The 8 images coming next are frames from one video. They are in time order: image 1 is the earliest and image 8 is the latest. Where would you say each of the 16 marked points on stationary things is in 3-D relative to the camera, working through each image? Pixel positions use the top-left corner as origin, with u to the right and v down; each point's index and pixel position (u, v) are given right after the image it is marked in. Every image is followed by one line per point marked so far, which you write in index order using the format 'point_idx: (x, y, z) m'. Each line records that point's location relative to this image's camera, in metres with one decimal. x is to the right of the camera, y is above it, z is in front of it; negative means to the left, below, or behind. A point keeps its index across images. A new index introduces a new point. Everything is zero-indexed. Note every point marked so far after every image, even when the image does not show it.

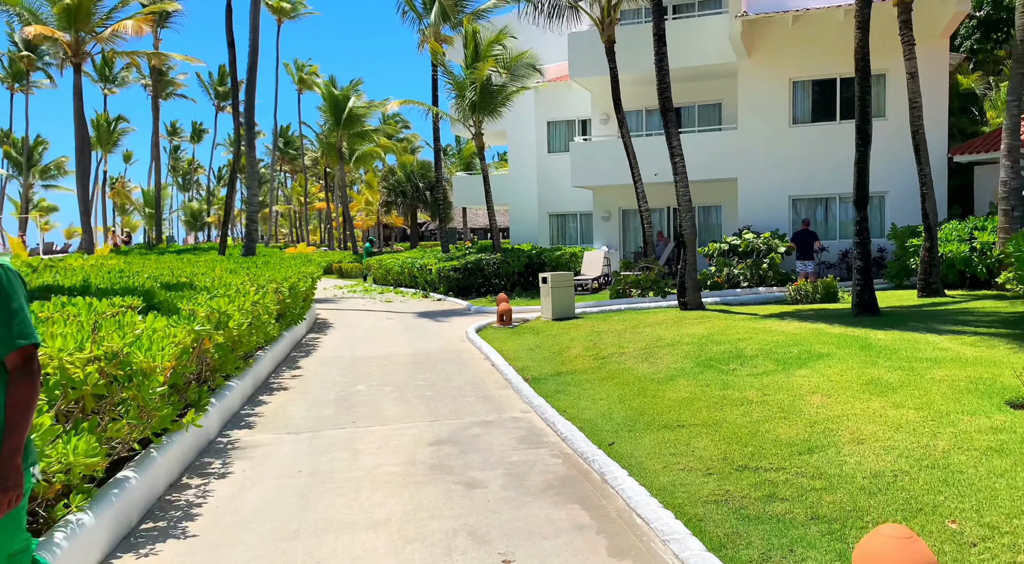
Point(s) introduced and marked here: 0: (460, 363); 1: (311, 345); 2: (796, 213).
0: (-0.7, -1.1, +9.8) m
1: (-3.3, -1.1, +12.0) m
2: (+7.6, +1.8, +19.4) m
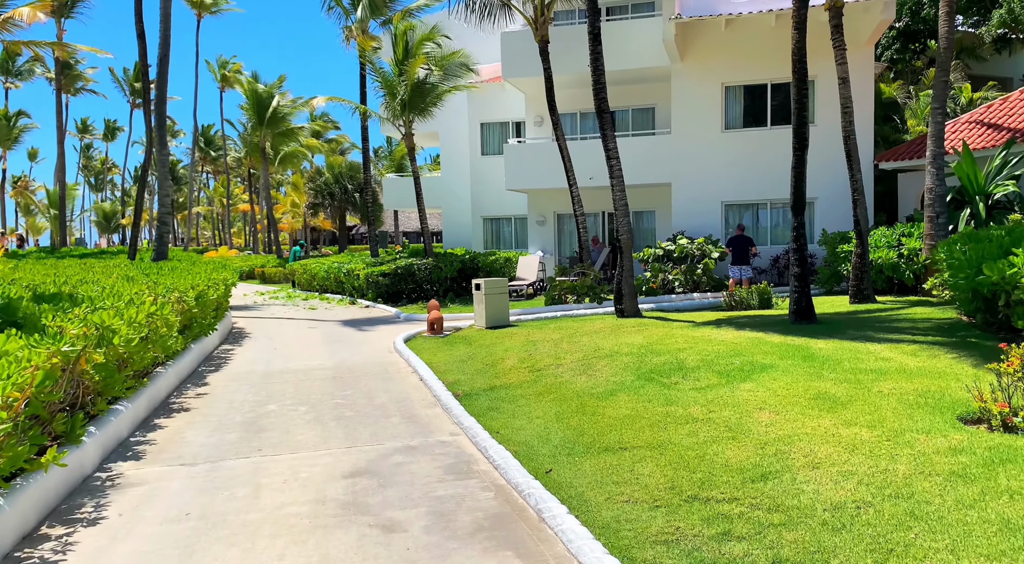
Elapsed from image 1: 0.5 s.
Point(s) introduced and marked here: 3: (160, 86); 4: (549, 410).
0: (-1.6, -1.2, +9.1) m
1: (-4.4, -1.2, +11.1) m
2: (+5.8, +1.7, +19.4) m
3: (-9.5, +5.3, +19.7) m
4: (+0.4, -1.2, +6.7) m
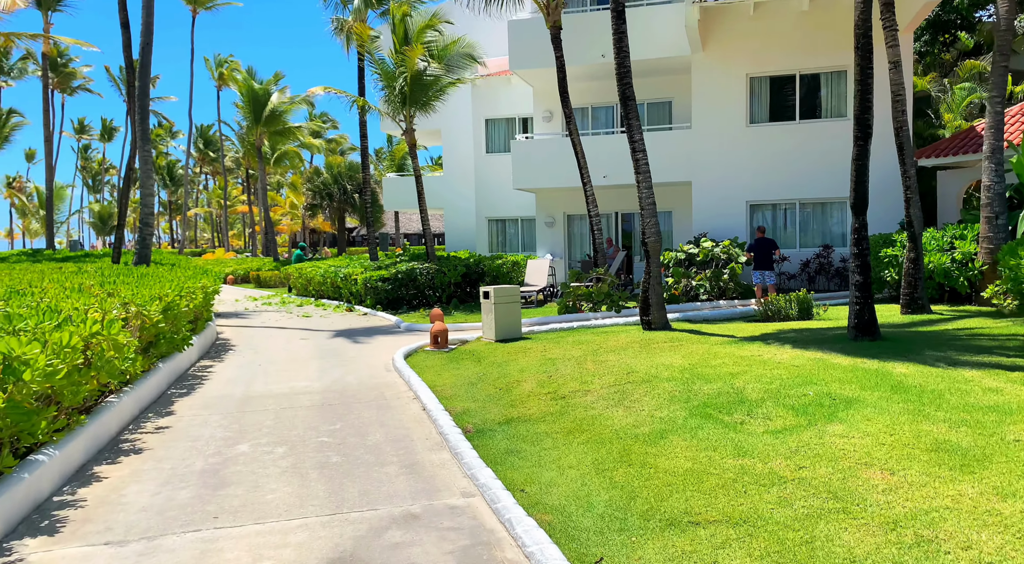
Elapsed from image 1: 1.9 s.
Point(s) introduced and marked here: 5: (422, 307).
0: (-1.4, -1.3, +7.7) m
1: (-4.2, -1.3, +9.8) m
2: (+6.0, +1.5, +18.1) m
3: (-9.3, +5.2, +18.4) m
4: (+0.5, -1.3, +5.4) m
5: (-2.3, -0.7, +18.9) m
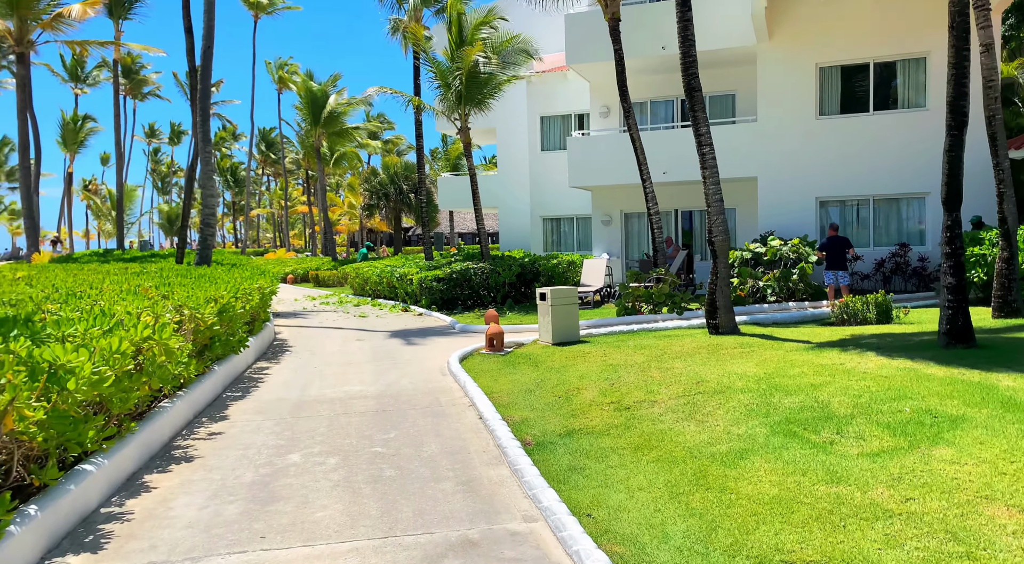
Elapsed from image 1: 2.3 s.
0: (-0.8, -1.4, +7.4) m
1: (-3.4, -1.3, +9.7) m
2: (+7.3, +1.5, +17.2) m
3: (-7.8, +5.2, +18.6) m
4: (+1.0, -1.3, +5.0) m
5: (-0.9, -0.7, +18.7) m
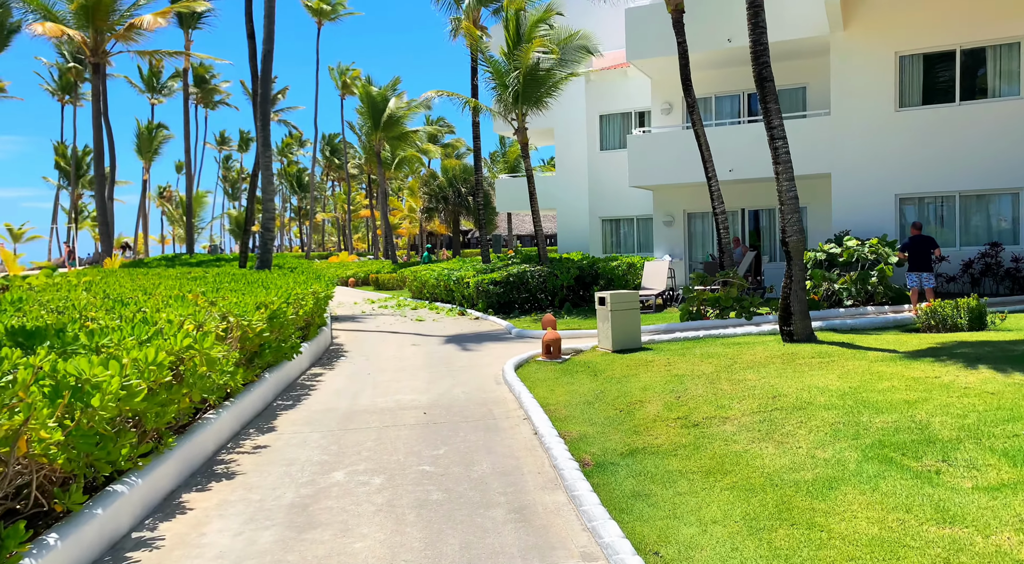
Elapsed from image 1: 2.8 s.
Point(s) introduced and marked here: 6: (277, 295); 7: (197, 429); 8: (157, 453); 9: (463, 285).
0: (-0.2, -1.4, +7.0) m
1: (-2.7, -1.4, +9.4) m
2: (+8.7, +1.5, +16.1) m
3: (-6.4, +5.1, +18.8) m
4: (+1.3, -1.4, +4.4) m
5: (+0.6, -0.7, +18.2) m
6: (-3.1, -0.2, +9.7) m
7: (-2.6, -1.2, +6.0) m
8: (-2.5, -1.2, +5.2) m
9: (-1.3, -0.1, +19.4) m
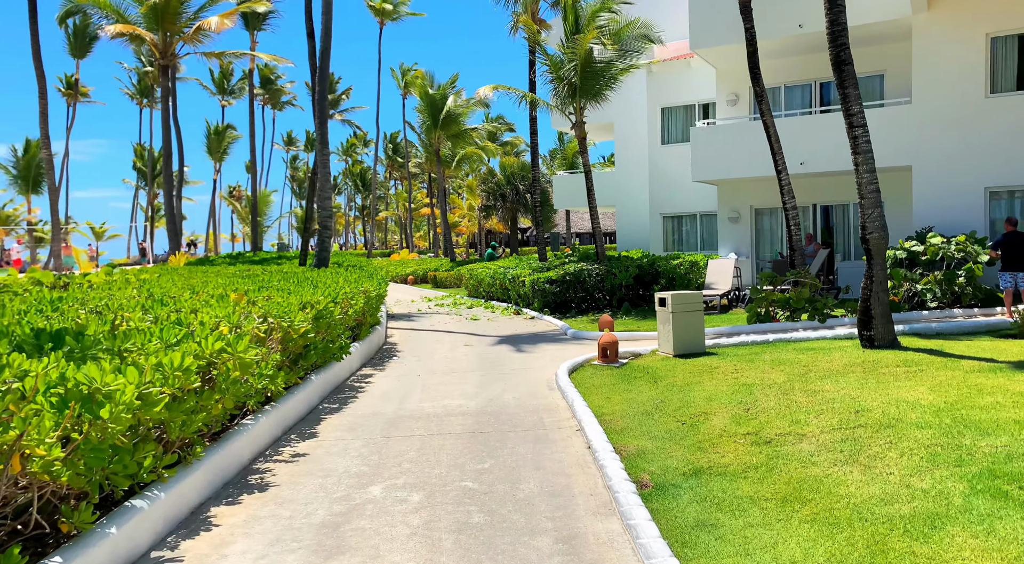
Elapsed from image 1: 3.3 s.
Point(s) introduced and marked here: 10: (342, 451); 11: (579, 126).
0: (+0.3, -1.4, +6.5) m
1: (-2.0, -1.4, +9.2) m
2: (+9.9, +1.5, +14.9) m
3: (-4.9, +5.1, +18.7) m
4: (+1.6, -1.4, +3.8) m
5: (+1.9, -0.7, +17.6) m
6: (-2.4, -0.2, +9.4) m
7: (-2.2, -1.2, +5.7) m
8: (-2.2, -1.2, +4.9) m
9: (+0.2, 0.0, +18.9) m
10: (-1.5, -1.5, +6.4) m
11: (+1.7, +4.1, +18.9) m
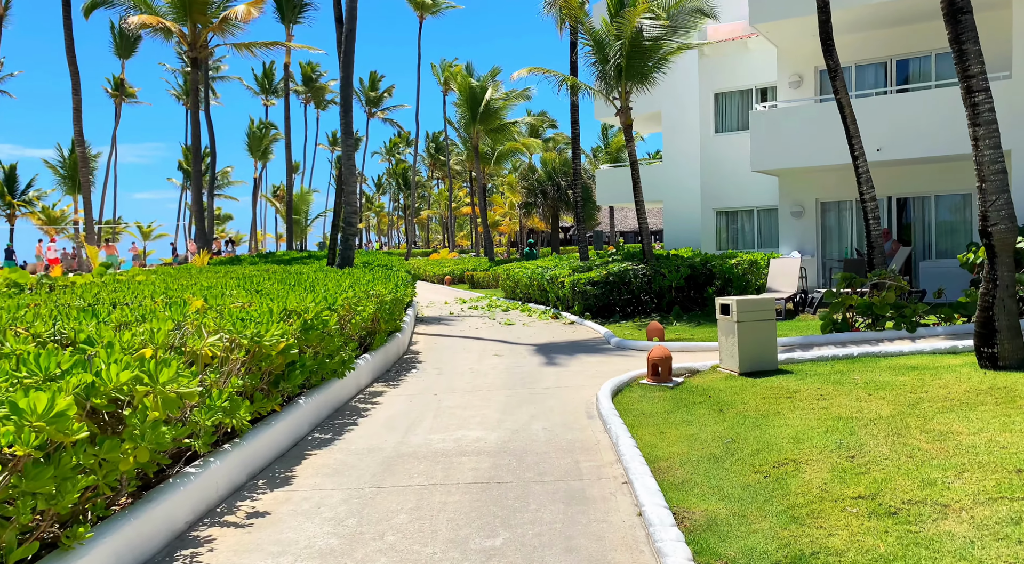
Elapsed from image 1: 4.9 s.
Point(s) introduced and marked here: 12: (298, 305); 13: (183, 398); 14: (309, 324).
0: (+0.4, -1.5, +4.9) m
1: (-1.7, -1.4, +7.7) m
2: (+10.5, +1.4, +12.7) m
3: (-4.0, +5.1, +17.4) m
4: (+1.6, -1.4, +2.1) m
5: (+2.8, -0.7, +15.9) m
6: (-2.1, -0.2, +7.9) m
7: (-2.1, -1.3, +4.3) m
8: (-2.1, -1.3, +3.5) m
9: (+1.1, -0.1, +17.3) m
10: (-1.3, -1.5, +4.9) m
11: (+2.7, +4.0, +17.2) m
12: (-2.1, -0.2, +7.3) m
13: (-1.9, -0.7, +4.3) m
14: (-1.9, -0.4, +6.9) m
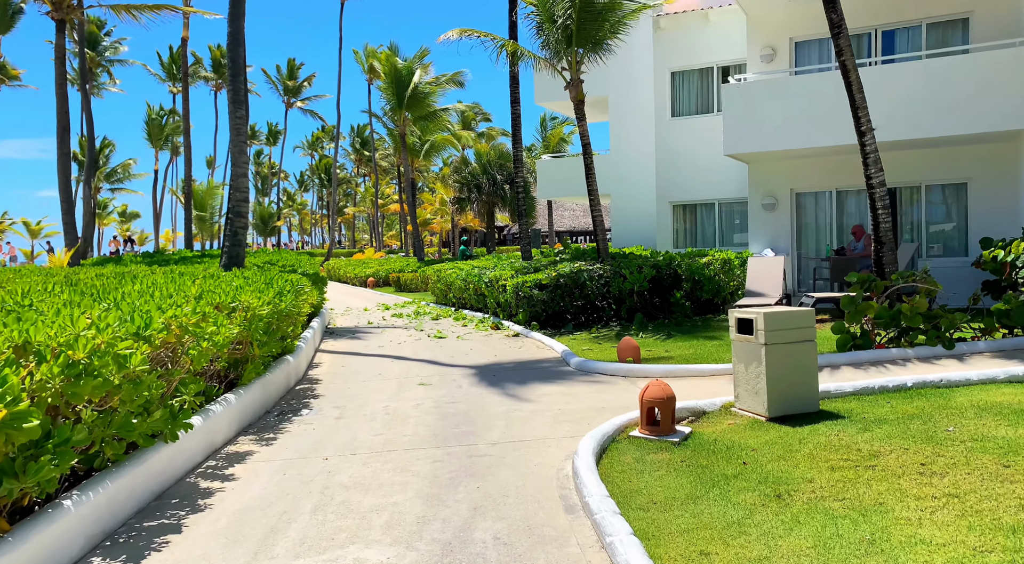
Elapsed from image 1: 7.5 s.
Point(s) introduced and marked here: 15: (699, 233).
0: (+0.2, -1.5, +2.1) m
1: (-2.2, -1.5, +4.7) m
2: (+9.5, +1.4, +10.8) m
3: (-5.4, +5.0, +14.1) m
4: (+1.6, -1.5, -0.6) m
5: (+1.5, -0.8, +13.3) m
6: (-2.6, -0.2, +4.9) m
7: (-2.2, -1.3, +1.2) m
8: (-2.2, -1.3, +0.4) m
9: (-0.3, -0.1, +14.5) m
10: (-1.5, -1.6, +1.9) m
11: (+1.3, +4.0, +14.6) m
12: (-2.5, -0.3, +4.2) m
13: (-2.1, -0.7, +1.3) m
14: (-2.3, -0.5, +3.9) m
15: (+4.8, +1.2, +18.3) m
